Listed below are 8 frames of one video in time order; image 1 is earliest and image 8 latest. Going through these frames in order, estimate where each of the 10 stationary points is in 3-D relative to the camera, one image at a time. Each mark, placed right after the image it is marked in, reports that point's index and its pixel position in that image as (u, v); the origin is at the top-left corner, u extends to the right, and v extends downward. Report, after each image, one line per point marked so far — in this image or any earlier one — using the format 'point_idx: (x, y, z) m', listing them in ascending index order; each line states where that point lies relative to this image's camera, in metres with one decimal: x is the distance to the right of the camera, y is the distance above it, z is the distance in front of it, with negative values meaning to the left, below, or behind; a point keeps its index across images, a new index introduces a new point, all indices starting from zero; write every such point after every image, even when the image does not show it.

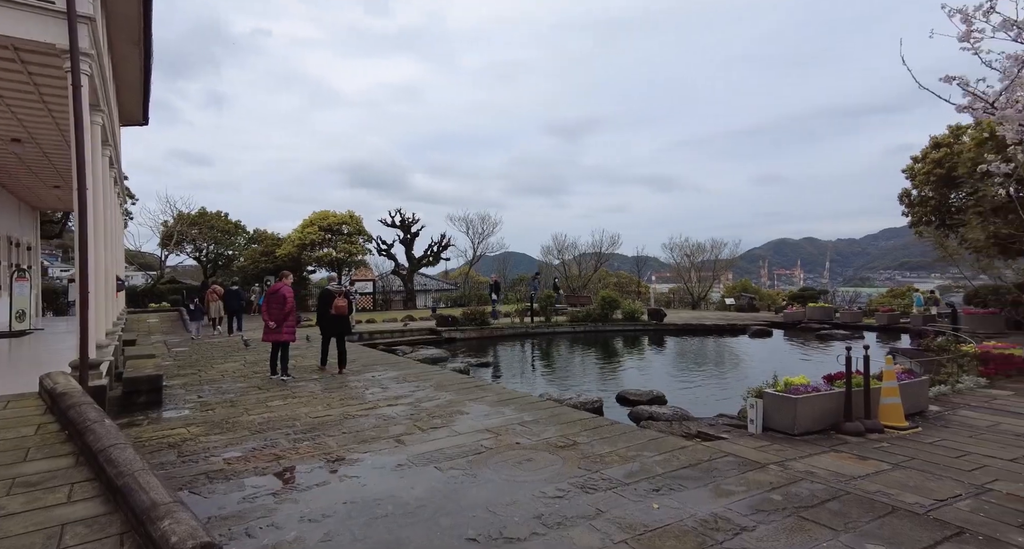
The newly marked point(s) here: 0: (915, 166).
0: (+12.1, +3.3, +17.3) m
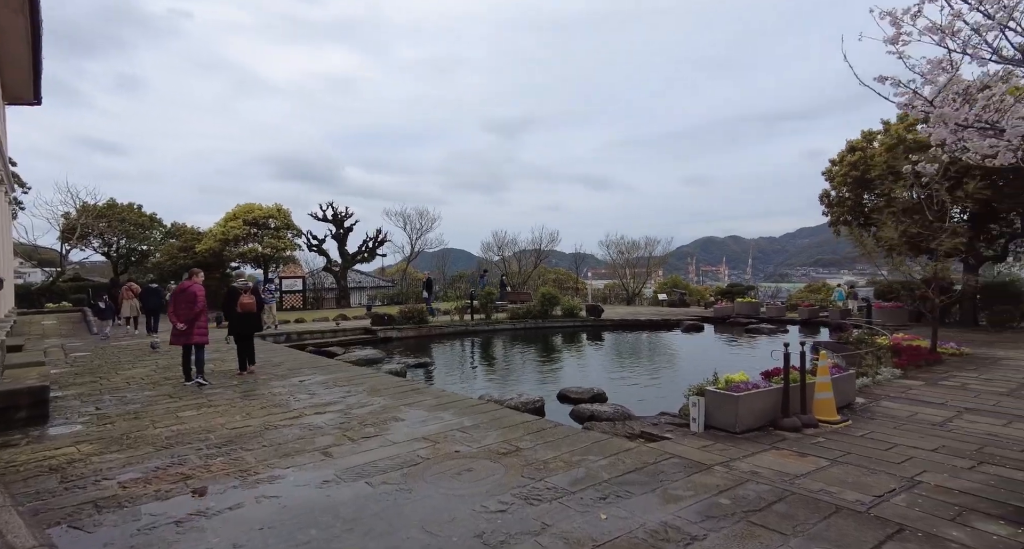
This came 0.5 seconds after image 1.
0: (+10.2, +3.4, +18.3) m
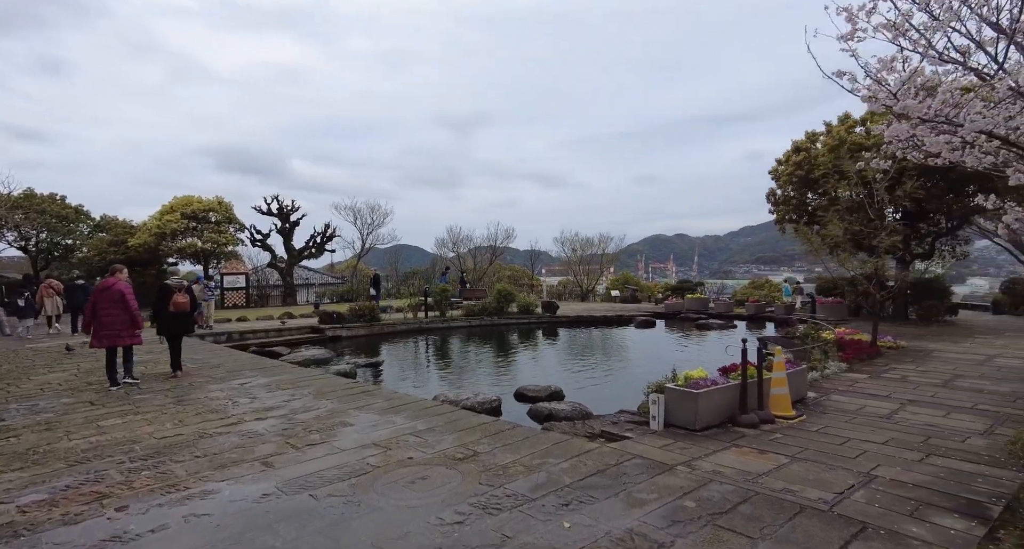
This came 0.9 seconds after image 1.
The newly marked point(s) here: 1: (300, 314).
0: (+8.8, +3.5, +18.8) m
1: (-7.1, -1.3, +19.1) m
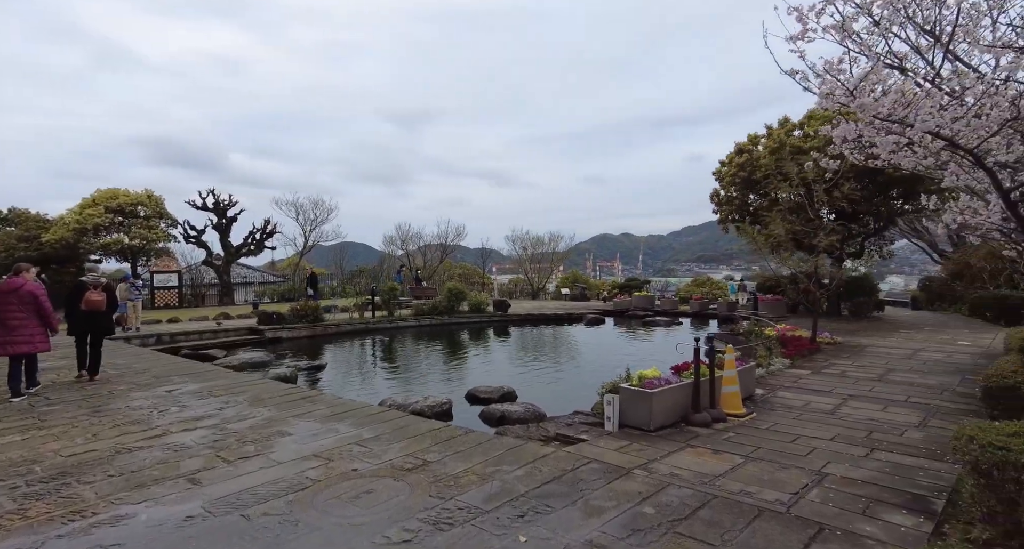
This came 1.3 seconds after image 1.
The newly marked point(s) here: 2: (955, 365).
0: (+7.1, +3.5, +19.3) m
1: (-8.7, -1.3, +18.2) m
2: (+6.9, -1.4, +8.9) m
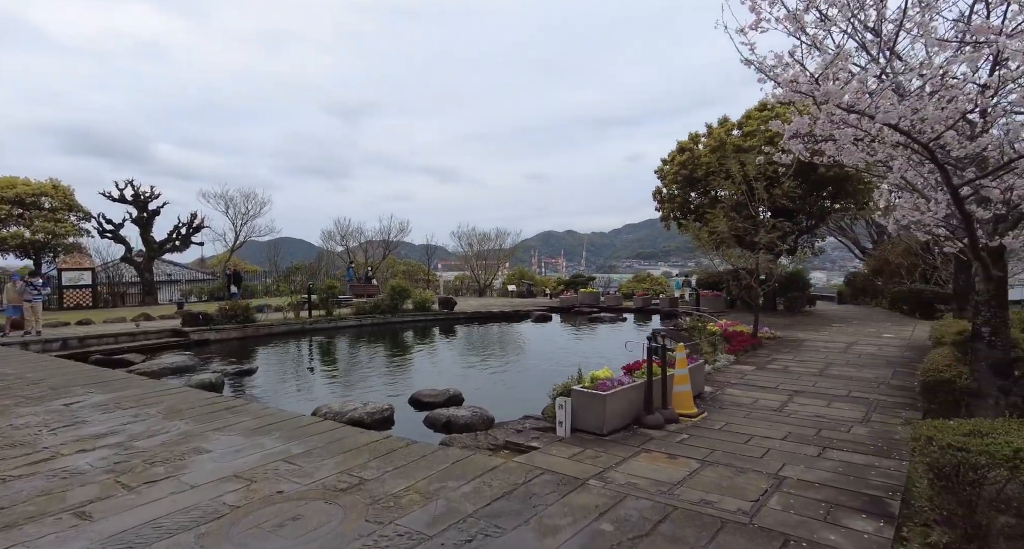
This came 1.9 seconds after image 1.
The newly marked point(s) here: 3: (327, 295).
0: (+5.2, +3.7, +19.5) m
1: (-10.4, -1.2, +16.9) m
2: (+6.1, -1.3, +9.2) m
3: (-6.2, -0.7, +19.3) m
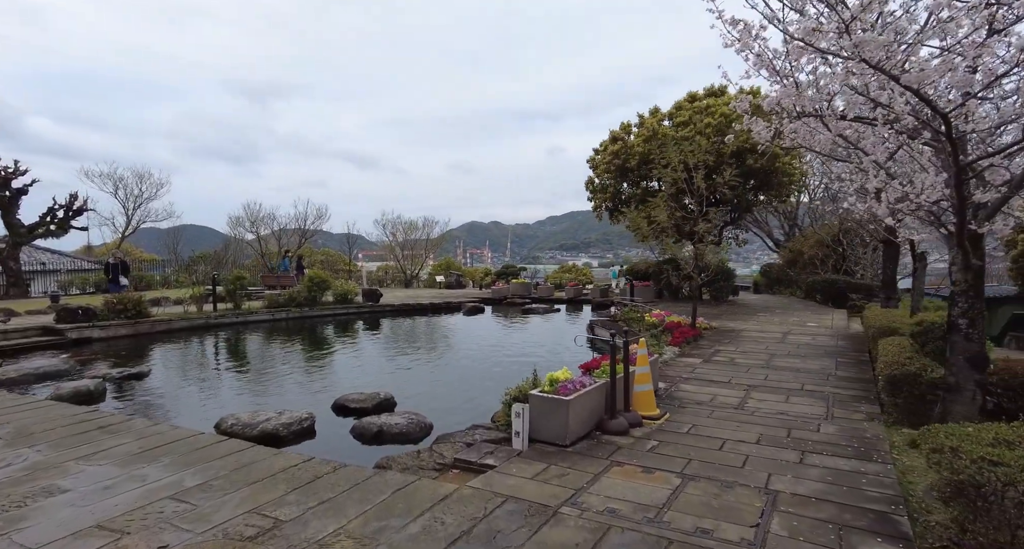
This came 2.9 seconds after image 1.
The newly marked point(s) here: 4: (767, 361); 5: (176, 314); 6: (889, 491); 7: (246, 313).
0: (+2.9, +4.0, +19.3) m
1: (-12.3, -0.9, +14.7) m
2: (+5.1, -1.2, +9.3) m
3: (-8.5, -0.3, +17.5) m
4: (+3.6, -1.2, +8.1) m
5: (-9.5, -1.1, +16.2) m
6: (+2.4, -1.4, +3.6) m
7: (-8.0, -1.1, +17.1) m
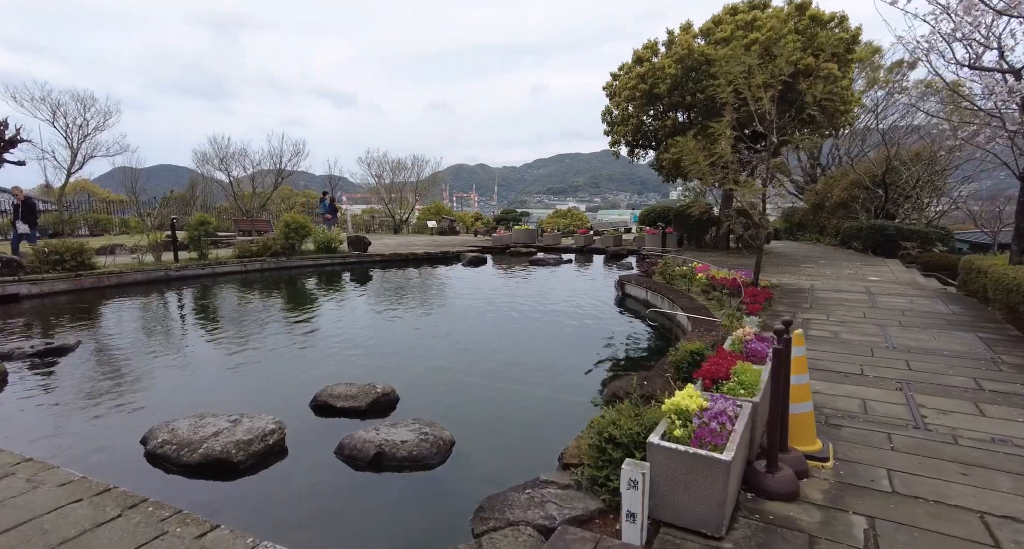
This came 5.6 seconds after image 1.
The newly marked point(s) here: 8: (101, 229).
0: (+3.0, +5.6, +16.7) m
1: (-12.0, +0.3, +12.3) m
2: (+5.4, -0.5, +7.4) m
3: (-8.3, +1.1, +15.2) m
4: (+4.0, -0.7, +6.2) m
5: (-9.2, +0.2, +13.9) m
6: (+2.9, -1.3, +1.7) m
7: (-7.8, +0.3, +14.9) m
8: (-14.2, +1.6, +19.8) m
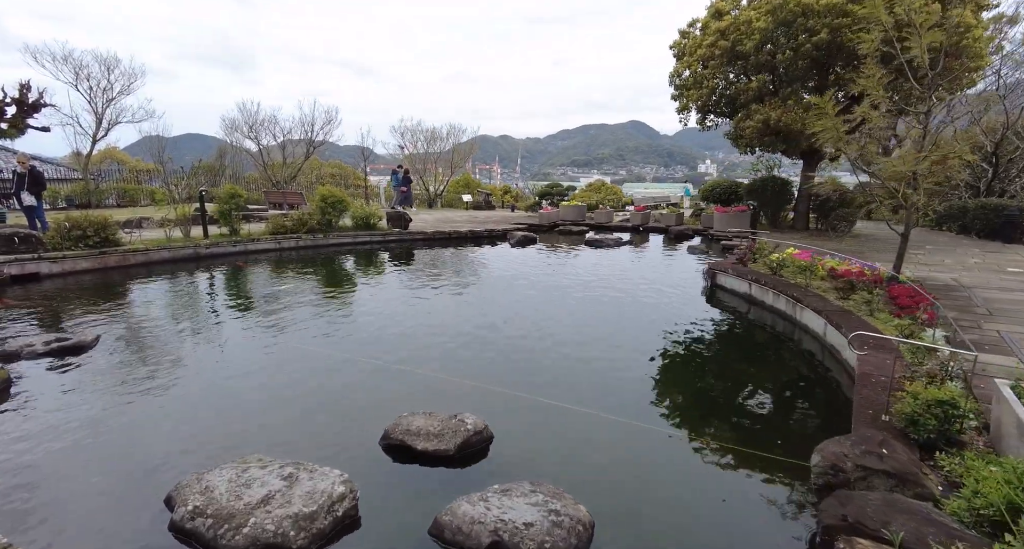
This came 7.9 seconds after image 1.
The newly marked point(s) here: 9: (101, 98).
0: (+4.5, +6.1, +14.9) m
1: (-10.7, +0.7, +11.3) m
2: (+6.5, -0.5, +5.7) m
3: (-6.9, +1.7, +14.0) m
4: (+5.0, -0.7, +4.6) m
5: (-7.9, +0.7, +12.8) m
6: (+3.7, -1.5, +0.2) m
7: (-6.4, +0.8, +13.7) m
8: (-12.6, +2.4, +18.8) m
9: (-11.7, +4.9, +16.4) m
